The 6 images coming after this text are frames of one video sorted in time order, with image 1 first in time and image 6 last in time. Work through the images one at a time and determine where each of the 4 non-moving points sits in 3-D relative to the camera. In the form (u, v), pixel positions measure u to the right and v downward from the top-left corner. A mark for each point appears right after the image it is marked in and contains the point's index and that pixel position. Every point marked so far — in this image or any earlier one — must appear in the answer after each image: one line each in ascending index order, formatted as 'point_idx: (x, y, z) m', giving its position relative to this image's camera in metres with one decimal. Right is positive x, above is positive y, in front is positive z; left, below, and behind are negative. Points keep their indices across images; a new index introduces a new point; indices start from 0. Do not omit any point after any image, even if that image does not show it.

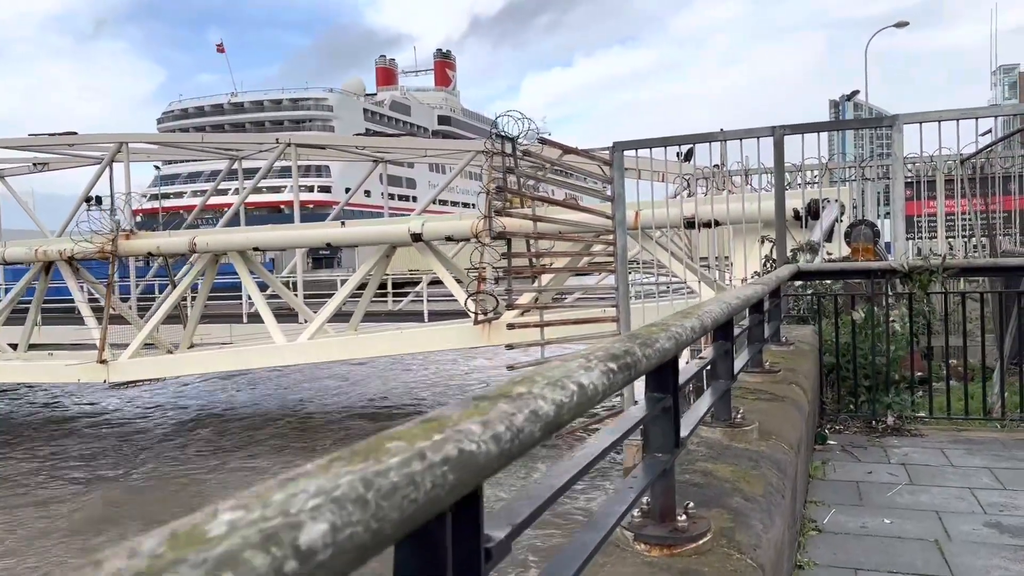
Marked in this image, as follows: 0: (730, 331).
0: (+0.8, -0.1, +2.7) m
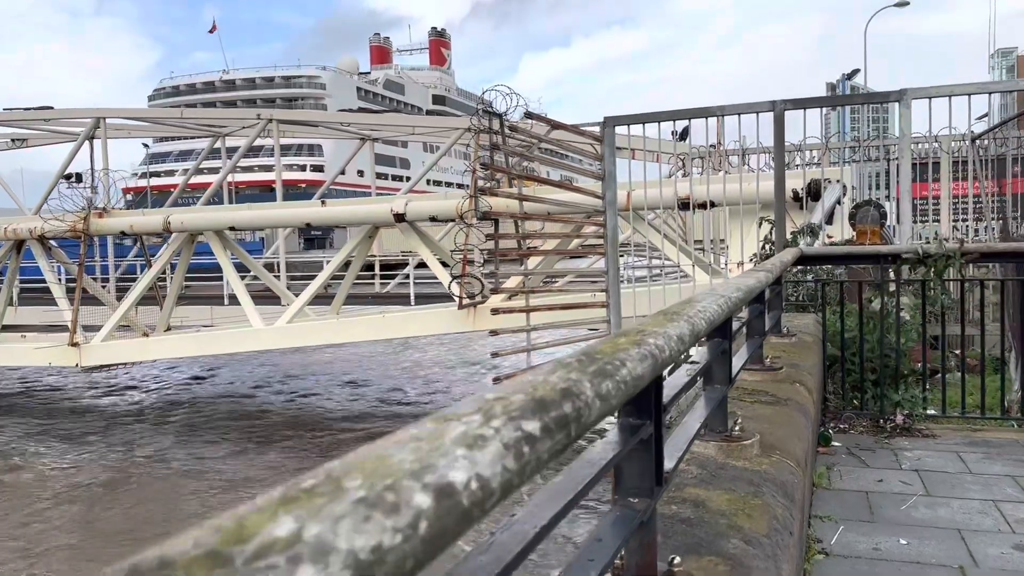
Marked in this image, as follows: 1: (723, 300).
0: (+0.6, -0.1, +2.2) m
1: (+0.4, 0.0, +1.6) m
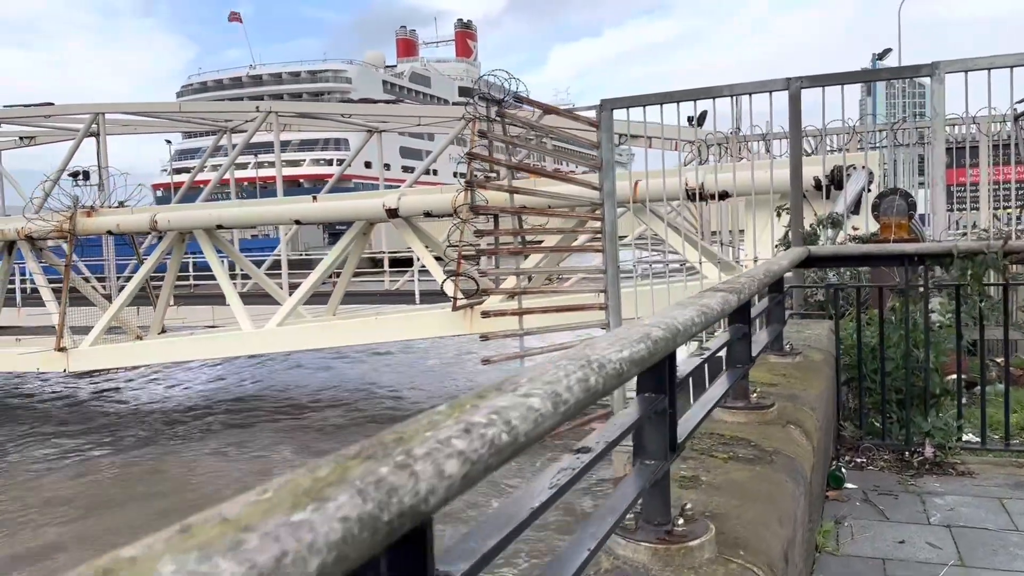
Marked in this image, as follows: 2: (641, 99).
0: (+0.3, -0.2, +1.6) m
1: (+0.1, -0.1, +0.9) m
2: (+1.1, +1.6, +6.7) m
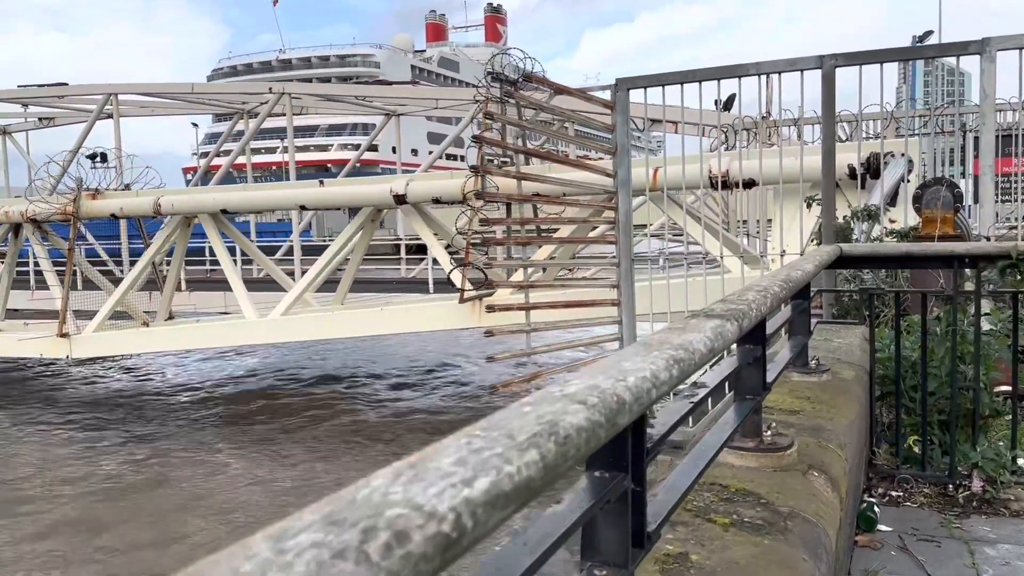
0: (+0.2, -0.2, +1.1) m
1: (-0.1, -0.1, +0.5) m
2: (+1.2, +1.7, +6.2) m
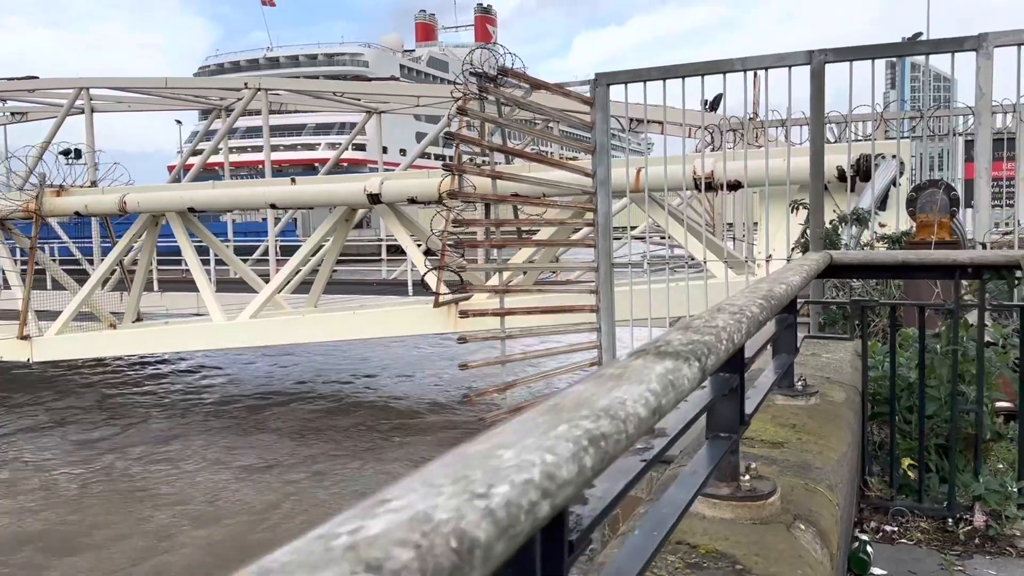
0: (0.0, -0.2, +0.8) m
1: (-0.2, -0.2, +0.1) m
2: (+1.0, +1.6, +5.8) m
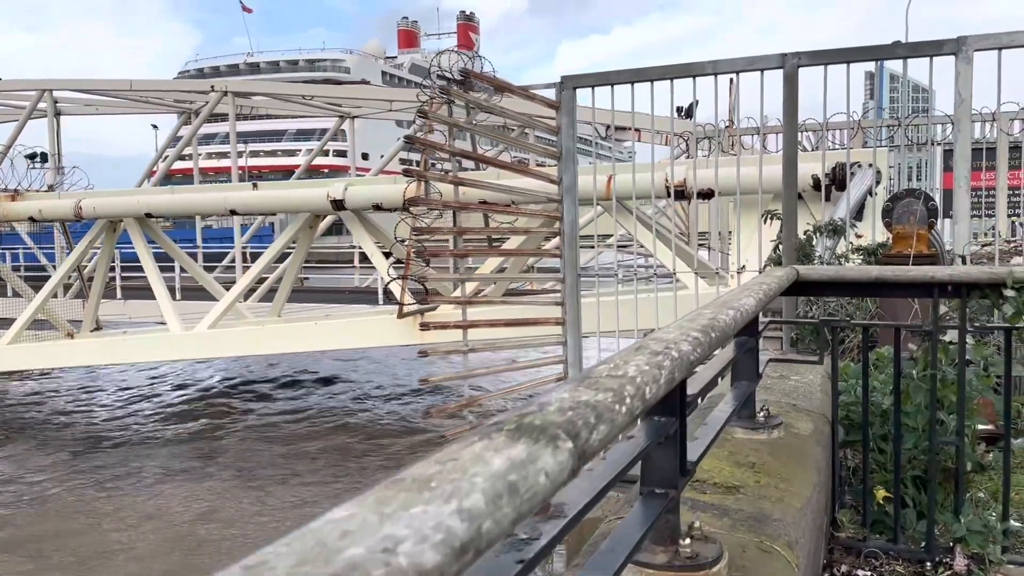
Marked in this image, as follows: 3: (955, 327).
0: (-0.1, -0.3, +0.5) m
1: (-0.3, -0.2, -0.2) m
2: (+0.7, +1.5, +5.6) m
3: (+1.6, -0.1, +2.9) m
